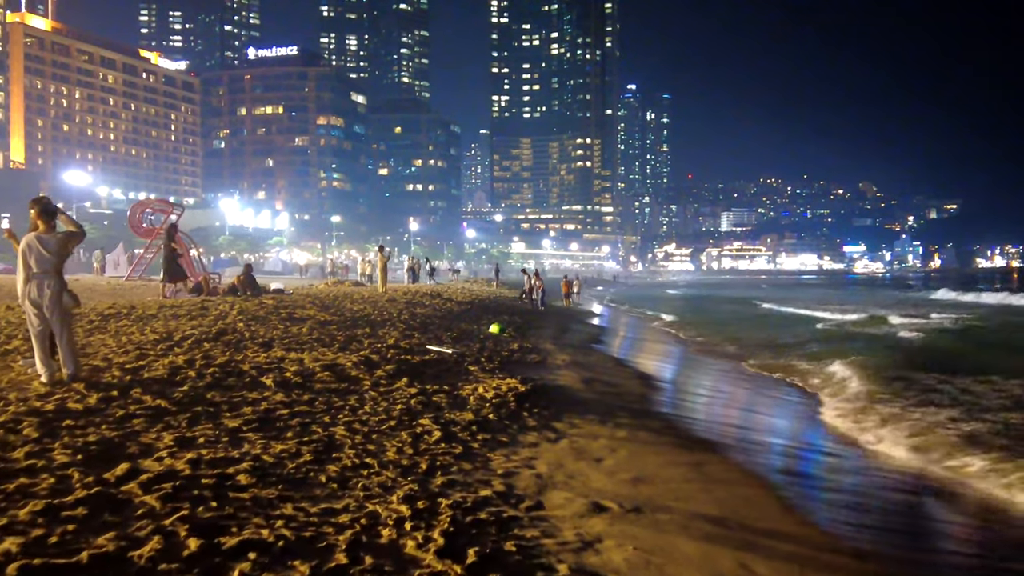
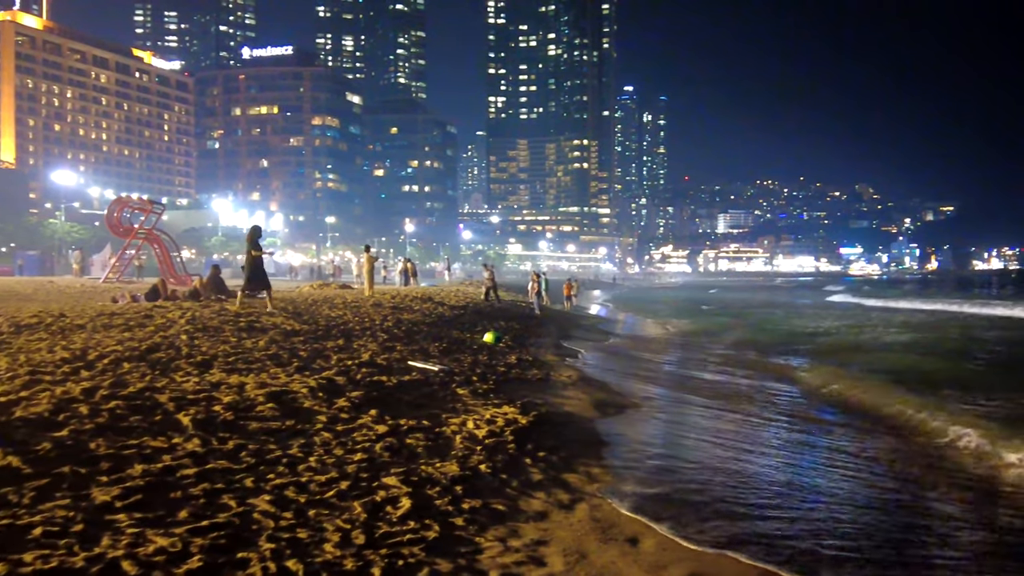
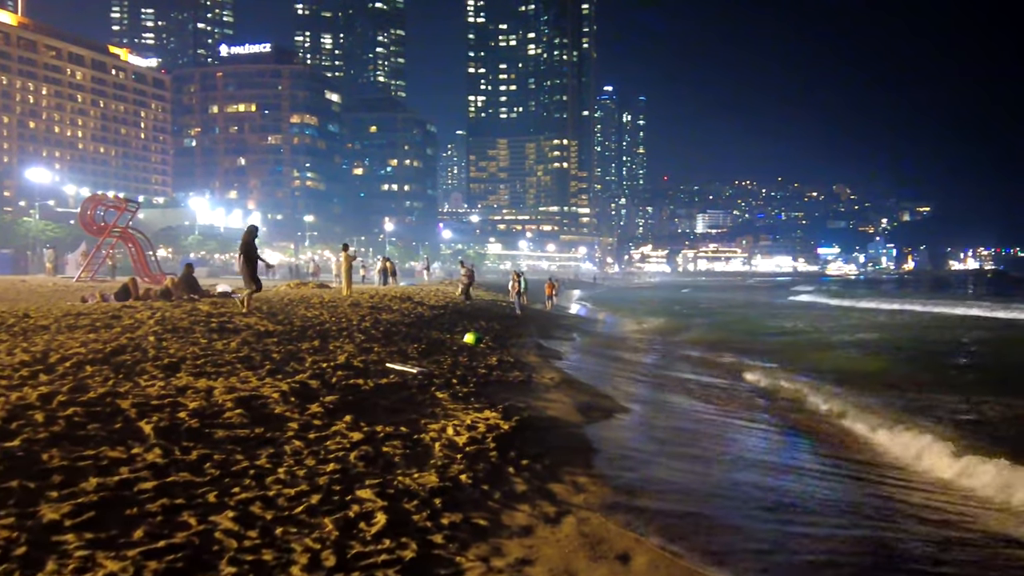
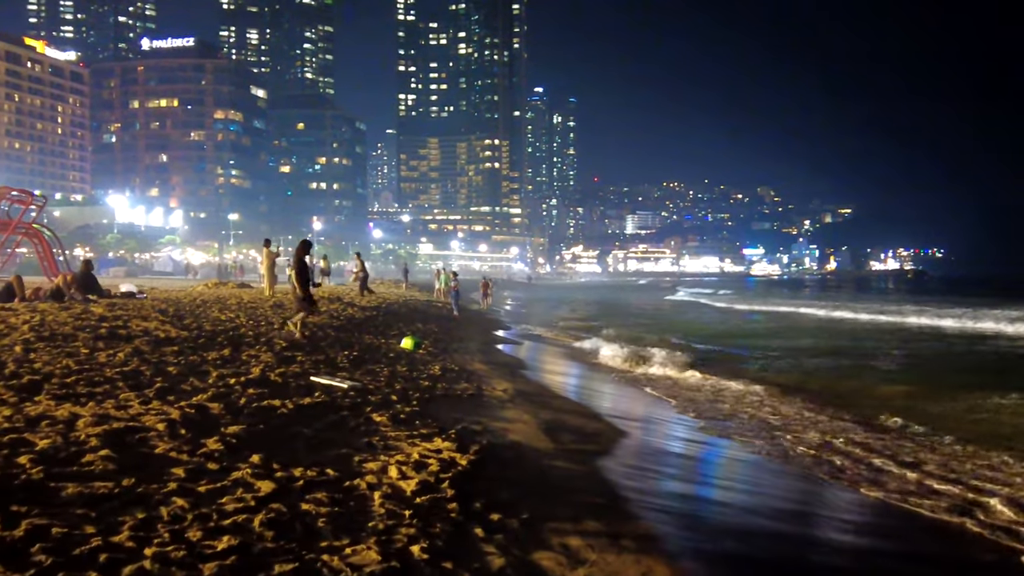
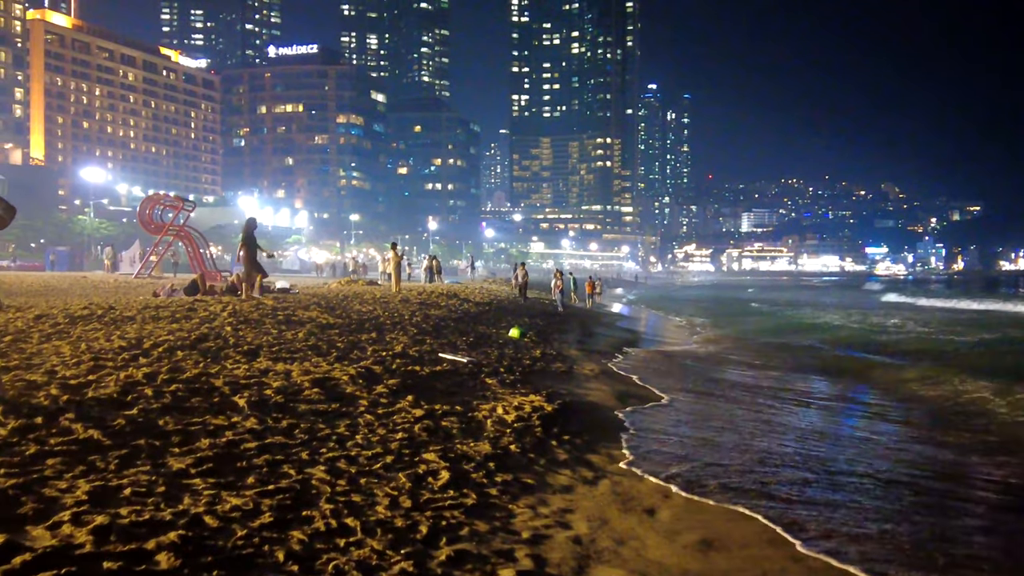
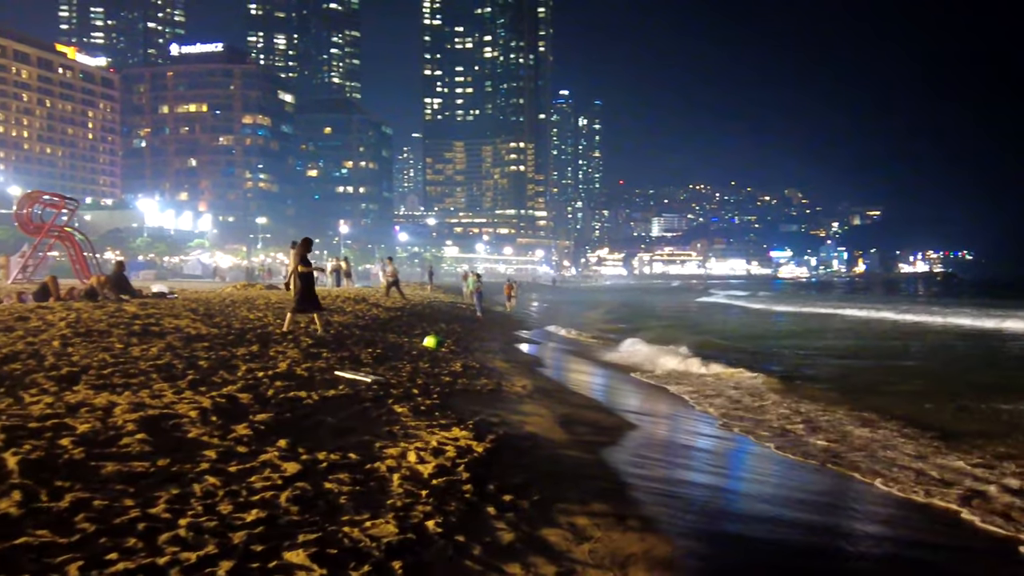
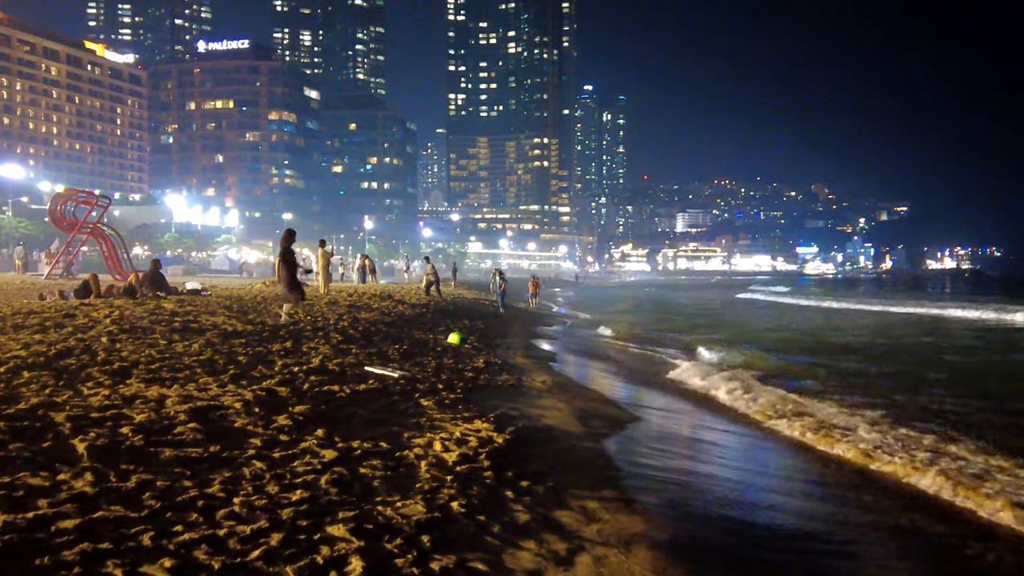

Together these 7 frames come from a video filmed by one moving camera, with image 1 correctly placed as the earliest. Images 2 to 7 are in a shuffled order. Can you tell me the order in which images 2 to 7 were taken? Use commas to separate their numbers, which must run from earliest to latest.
5, 2, 3, 7, 6, 4
